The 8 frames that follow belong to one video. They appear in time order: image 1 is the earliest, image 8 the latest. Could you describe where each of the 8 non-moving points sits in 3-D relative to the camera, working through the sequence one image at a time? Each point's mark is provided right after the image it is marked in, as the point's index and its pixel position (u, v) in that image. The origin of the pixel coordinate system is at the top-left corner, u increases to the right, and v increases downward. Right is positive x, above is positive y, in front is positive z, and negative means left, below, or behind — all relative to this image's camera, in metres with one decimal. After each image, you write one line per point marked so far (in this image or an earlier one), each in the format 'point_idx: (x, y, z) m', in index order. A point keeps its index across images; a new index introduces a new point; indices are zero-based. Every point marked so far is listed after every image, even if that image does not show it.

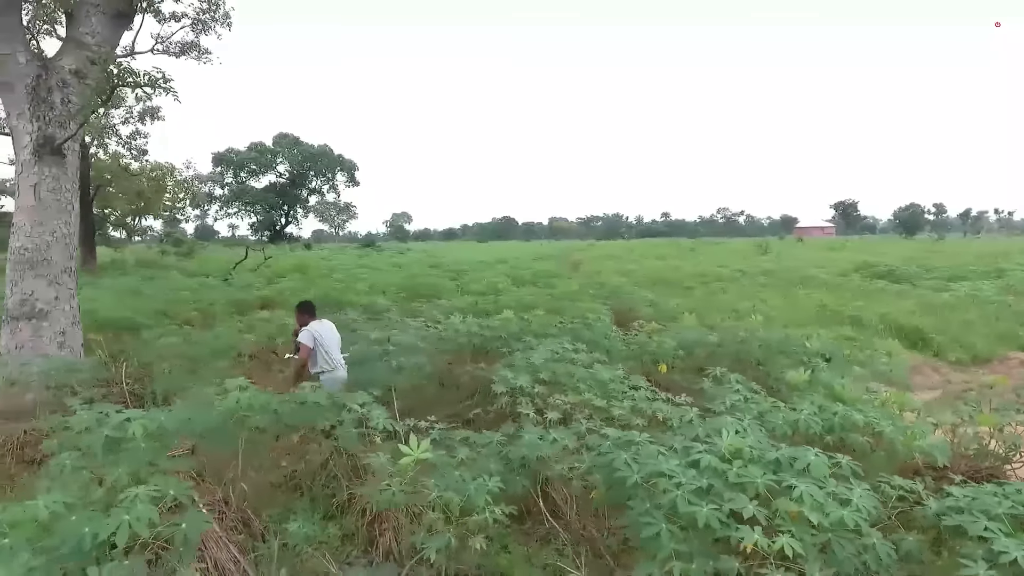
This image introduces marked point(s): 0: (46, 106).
0: (-5.2, +2.0, +7.0) m
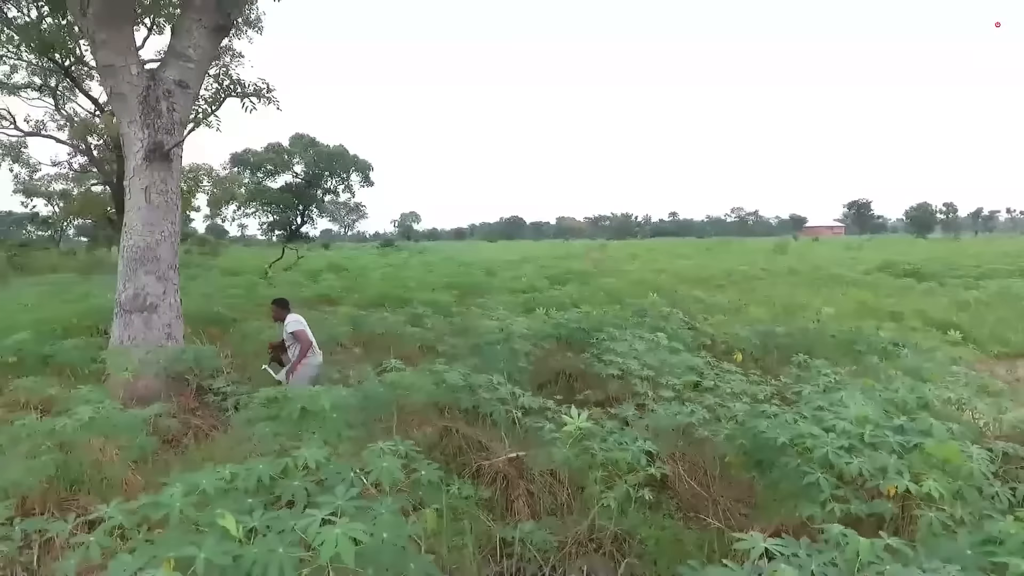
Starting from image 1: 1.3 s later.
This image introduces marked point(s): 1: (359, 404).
0: (-4.3, +2.1, +7.6) m
1: (-1.0, -0.8, +4.3) m
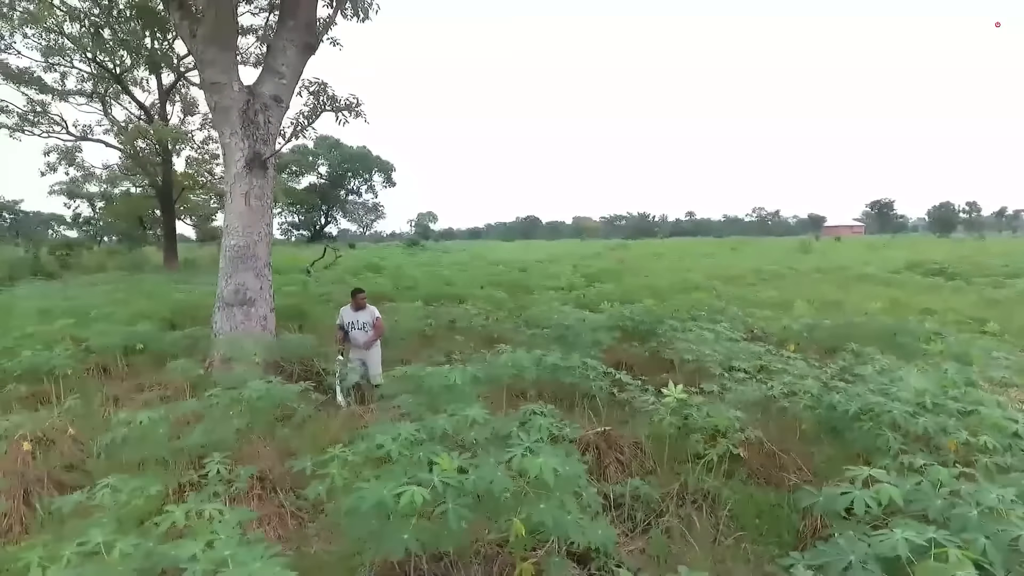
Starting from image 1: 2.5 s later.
0: (-3.4, +2.2, +8.4) m
1: (-0.2, -0.7, +5.0) m
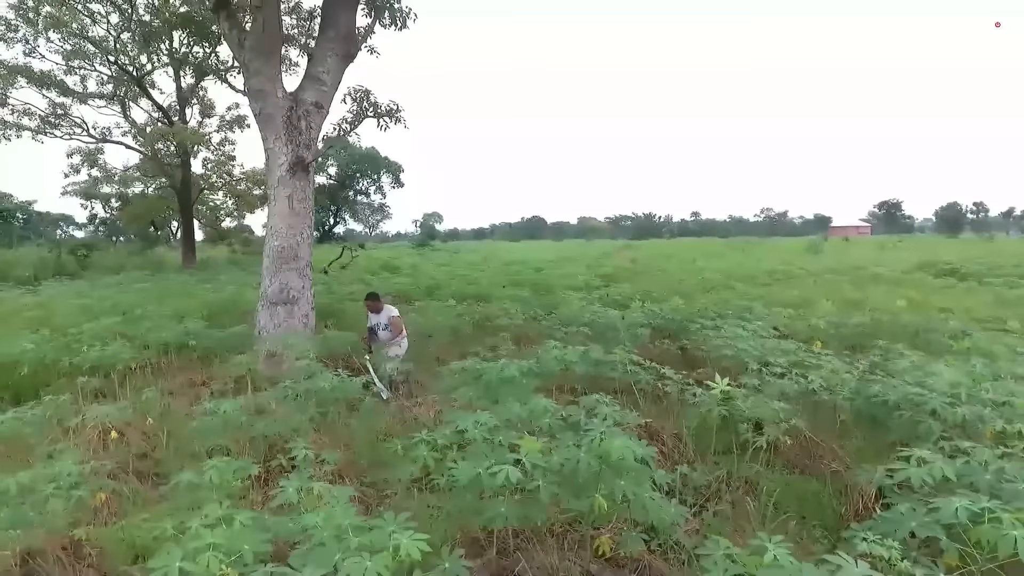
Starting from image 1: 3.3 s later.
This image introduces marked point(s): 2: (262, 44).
0: (-3.0, +2.2, +8.7) m
1: (+0.2, -0.7, +5.4) m
2: (-3.4, +3.3, +8.5) m
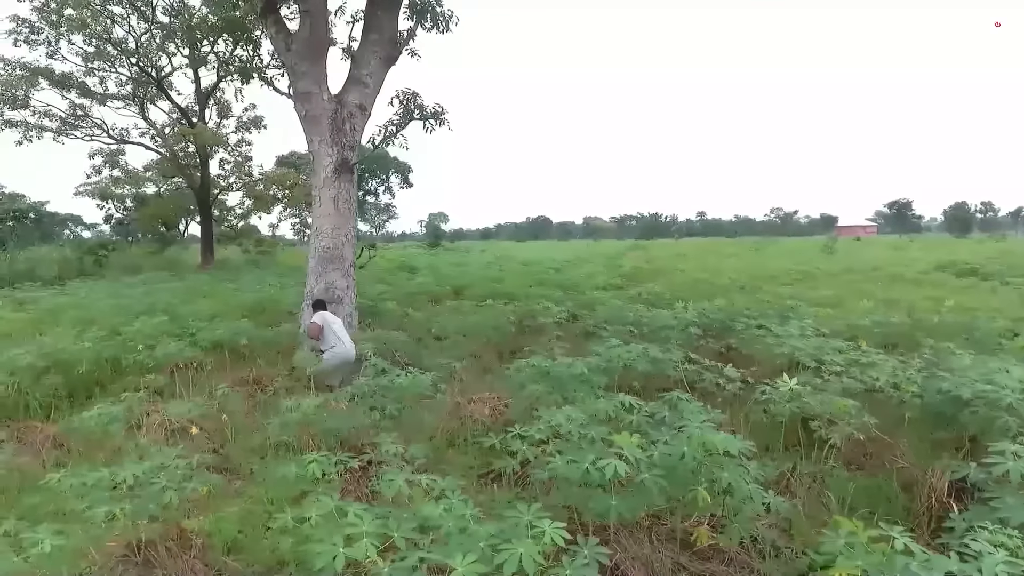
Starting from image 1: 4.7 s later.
0: (-2.4, +2.2, +8.9) m
1: (+0.8, -0.7, +5.5) m
2: (-2.8, +3.3, +8.6) m
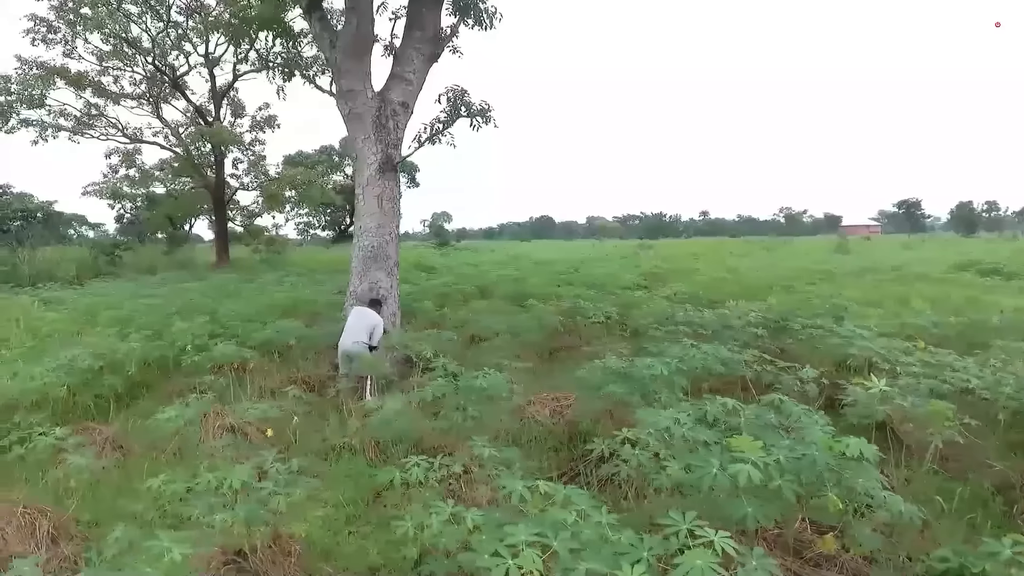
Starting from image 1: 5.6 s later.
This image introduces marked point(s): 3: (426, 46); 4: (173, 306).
0: (-1.7, +2.2, +8.8) m
1: (+1.4, -0.7, +5.3) m
2: (-2.1, +3.3, +8.5) m
3: (-1.2, +3.5, +9.1) m
4: (-6.5, -0.3, +12.0) m
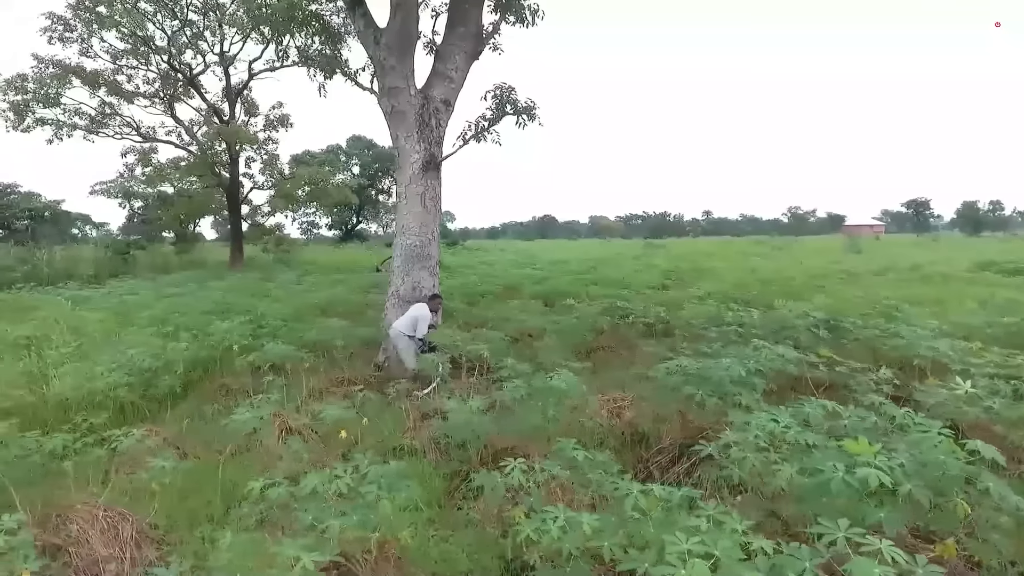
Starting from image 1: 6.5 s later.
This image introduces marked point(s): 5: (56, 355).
0: (-1.1, +2.2, +8.7) m
1: (+2.0, -0.7, +5.3) m
2: (-1.5, +3.3, +8.5) m
3: (-0.6, +3.5, +9.1) m
4: (-5.9, -0.3, +12.0) m
5: (-5.3, -0.8, +7.4) m
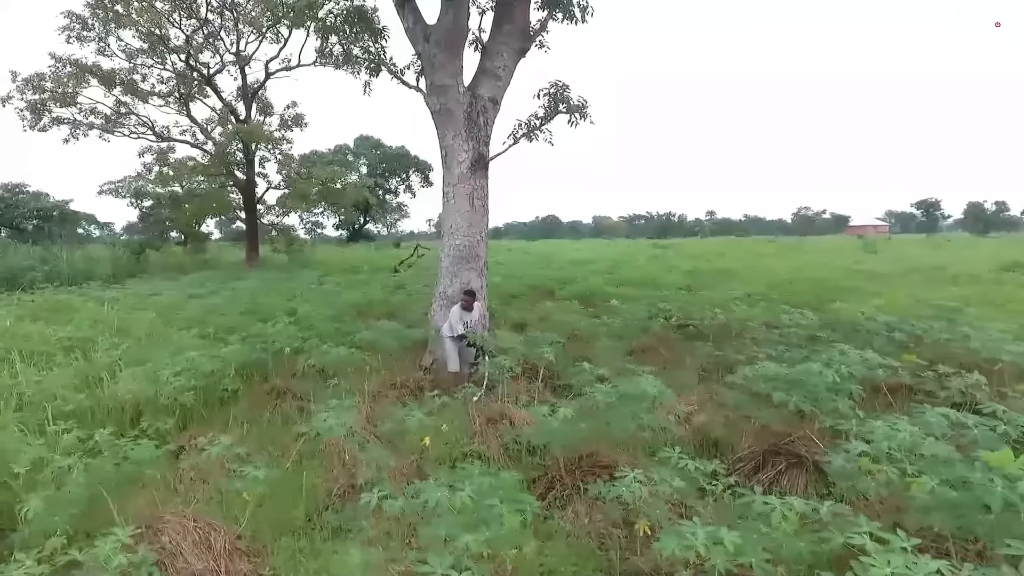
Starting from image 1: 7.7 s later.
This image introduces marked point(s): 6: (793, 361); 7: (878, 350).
0: (-0.5, +2.2, +8.5) m
1: (+2.7, -0.7, +5.1) m
2: (-0.9, +3.3, +8.3) m
3: (0.0, +3.5, +8.9) m
4: (-5.2, -0.3, +11.8) m
5: (-4.6, -0.8, +7.3) m
6: (+2.6, -0.7, +5.9) m
7: (+3.7, -0.6, +6.6) m
